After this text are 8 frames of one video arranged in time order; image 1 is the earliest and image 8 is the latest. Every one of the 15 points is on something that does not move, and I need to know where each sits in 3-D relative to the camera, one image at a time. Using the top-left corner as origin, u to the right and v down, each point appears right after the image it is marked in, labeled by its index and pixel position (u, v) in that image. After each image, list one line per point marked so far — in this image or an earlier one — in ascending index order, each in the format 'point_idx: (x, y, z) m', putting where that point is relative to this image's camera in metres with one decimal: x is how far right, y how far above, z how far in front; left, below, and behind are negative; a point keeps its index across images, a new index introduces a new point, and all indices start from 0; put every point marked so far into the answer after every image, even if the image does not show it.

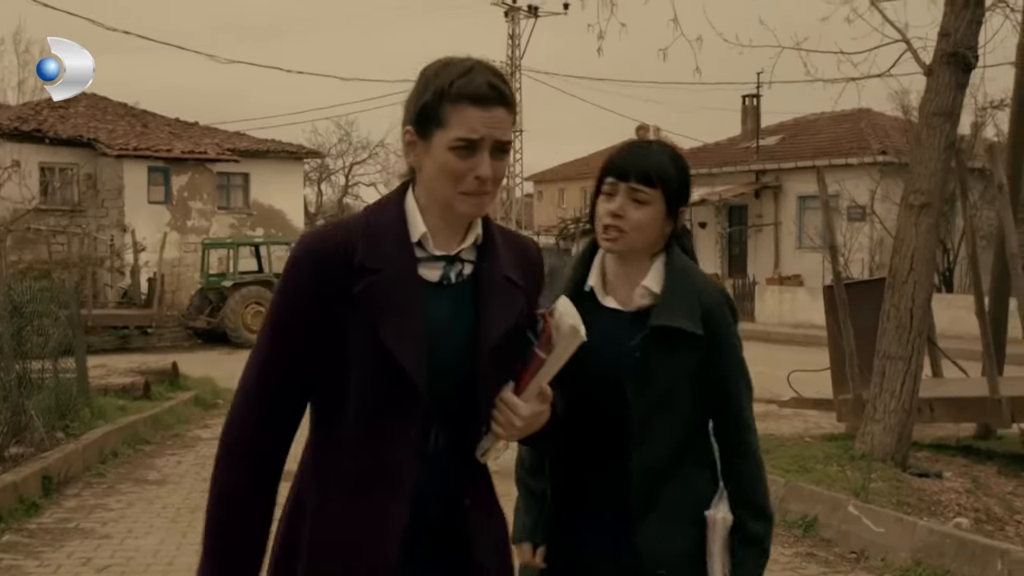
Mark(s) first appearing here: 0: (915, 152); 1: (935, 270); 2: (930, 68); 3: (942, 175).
0: (+2.9, +1.0, +7.5) m
1: (+3.1, +0.1, +7.7) m
2: (+3.0, +1.6, +7.5) m
3: (+3.1, +0.8, +7.5) m
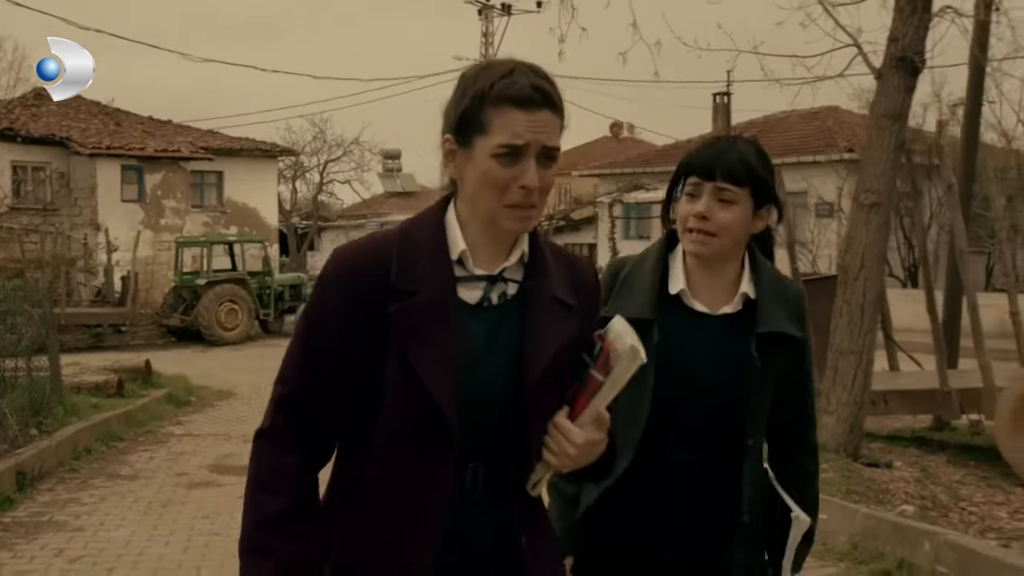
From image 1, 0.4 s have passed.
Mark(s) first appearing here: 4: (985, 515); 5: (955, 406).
0: (+2.6, +1.0, +7.8) m
1: (+2.8, +0.2, +7.9) m
2: (+2.7, +1.6, +7.7) m
3: (+2.8, +0.8, +7.7) m
4: (+3.3, -1.6, +7.2) m
5: (+3.7, -1.0, +8.8) m
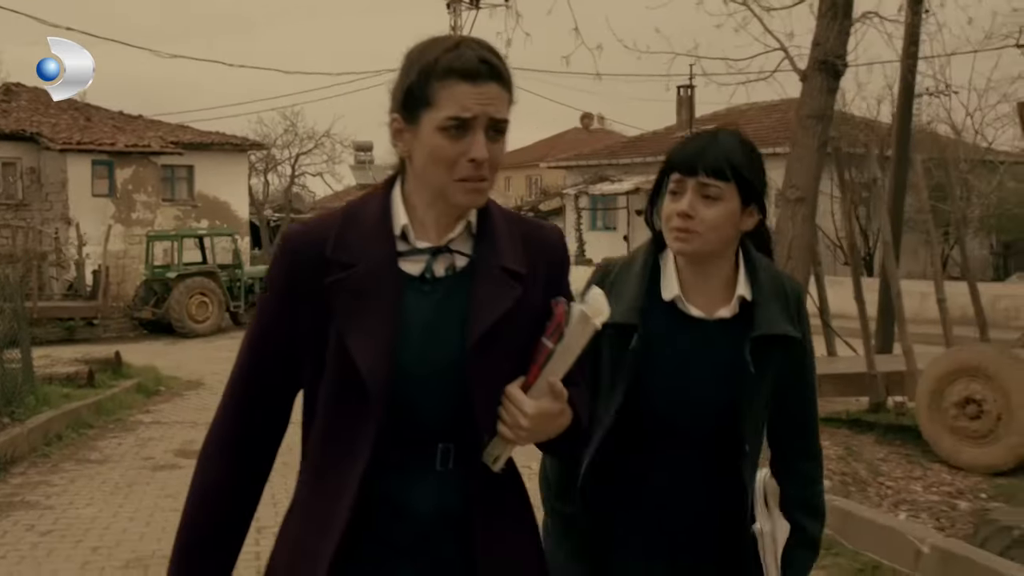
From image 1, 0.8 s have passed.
0: (+2.2, +1.1, +8.3) m
1: (+2.4, +0.2, +8.5) m
2: (+2.3, +1.7, +8.2) m
3: (+2.4, +0.9, +8.3) m
4: (+2.9, -1.5, +7.7) m
5: (+3.3, -0.9, +9.3) m
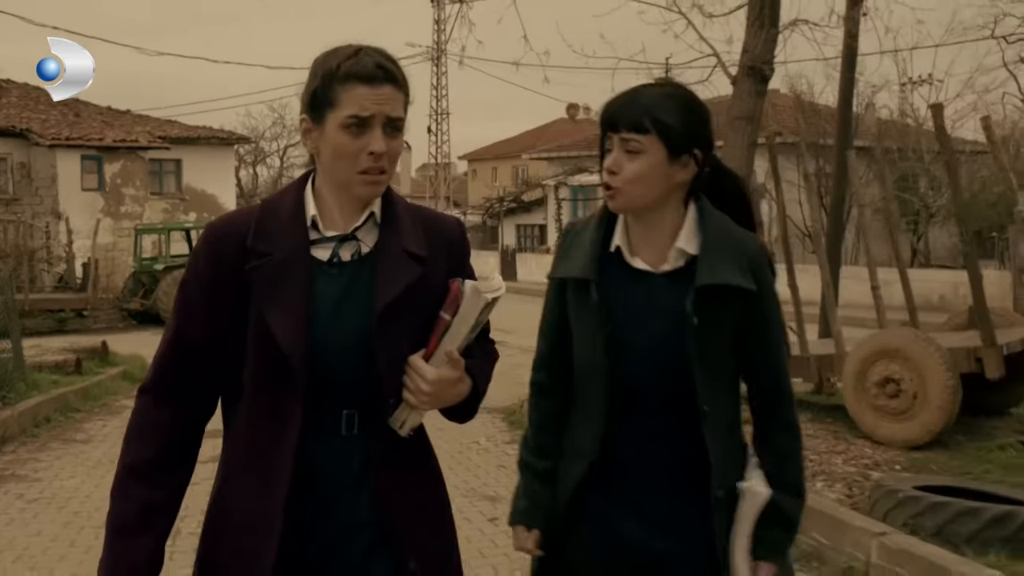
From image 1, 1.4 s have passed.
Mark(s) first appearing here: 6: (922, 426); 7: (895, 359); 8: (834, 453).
0: (+1.8, +1.2, +8.9) m
1: (+2.0, +0.3, +9.1) m
2: (+1.9, +1.8, +8.9) m
3: (+2.0, +1.0, +8.9) m
4: (+2.5, -1.4, +8.4) m
5: (+2.9, -0.8, +10.0) m
6: (+3.4, -1.1, +8.7) m
7: (+3.3, -0.6, +8.9) m
8: (+2.7, -1.4, +8.7) m
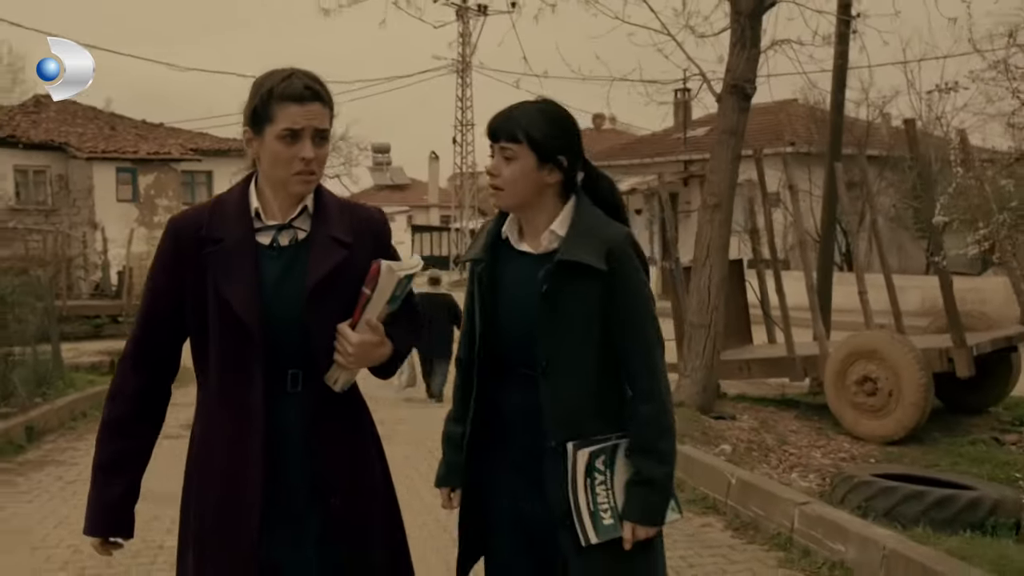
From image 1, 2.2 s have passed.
0: (+1.8, +1.1, +9.5) m
1: (+2.0, +0.3, +9.7) m
2: (+1.9, +1.7, +9.5) m
3: (+2.0, +1.0, +9.5) m
4: (+2.5, -1.4, +9.0) m
5: (+2.9, -0.8, +10.6) m
6: (+3.4, -1.2, +9.3) m
7: (+3.3, -0.6, +9.4) m
8: (+2.7, -1.4, +9.2) m
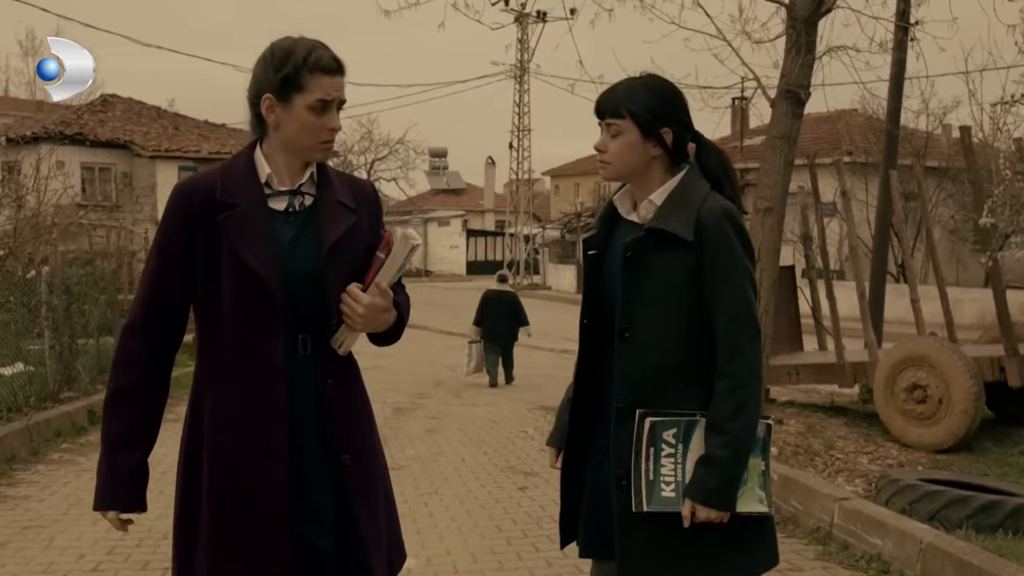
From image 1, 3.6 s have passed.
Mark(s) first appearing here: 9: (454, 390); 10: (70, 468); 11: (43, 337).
0: (+2.3, +1.1, +9.6) m
1: (+2.5, +0.3, +9.7) m
2: (+2.4, +1.7, +9.5) m
3: (+2.5, +0.9, +9.5) m
4: (+2.9, -1.5, +9.0) m
5: (+3.4, -0.9, +10.6) m
6: (+3.8, -1.2, +9.2) m
7: (+3.7, -0.7, +9.4) m
8: (+3.1, -1.5, +9.2) m
9: (-0.9, -1.6, +16.0) m
10: (-3.6, -1.5, +8.4) m
11: (-4.9, -0.5, +10.8) m
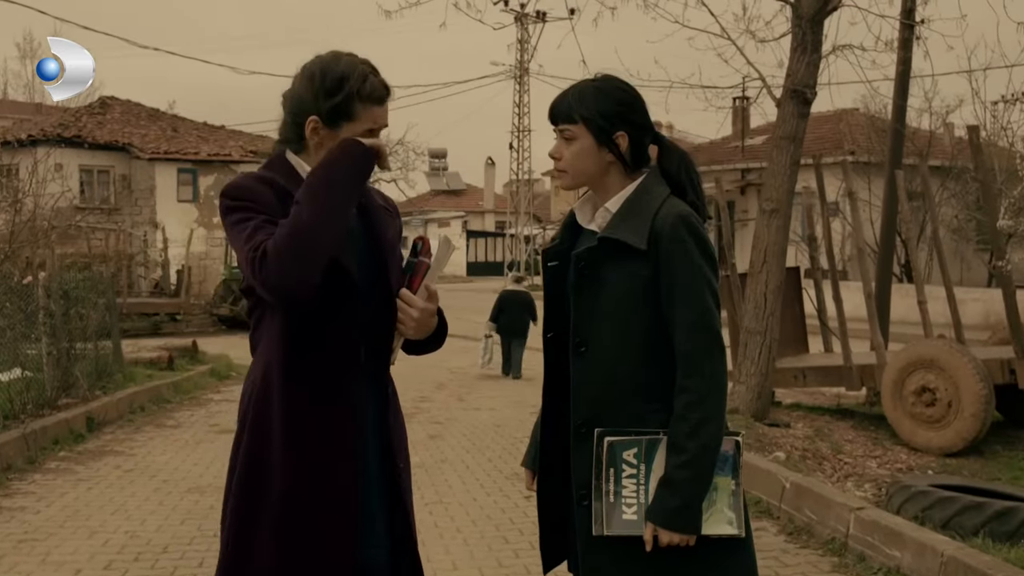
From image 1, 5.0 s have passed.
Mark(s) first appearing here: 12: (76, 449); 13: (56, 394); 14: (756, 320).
0: (+2.3, +1.1, +9.5) m
1: (+2.5, +0.2, +9.6) m
2: (+2.4, +1.7, +9.4) m
3: (+2.5, +0.9, +9.4) m
4: (+2.9, -1.5, +8.8) m
5: (+3.5, -0.9, +10.4) m
6: (+3.9, -1.3, +9.1) m
7: (+3.7, -0.7, +9.3) m
8: (+3.1, -1.5, +9.1) m
9: (-0.8, -1.6, +15.9) m
10: (-3.5, -1.5, +8.3) m
11: (-4.8, -0.6, +10.7) m
12: (-4.1, -1.5, +9.9) m
13: (-4.8, -1.1, +10.9) m
14: (+2.3, -0.3, +9.8) m
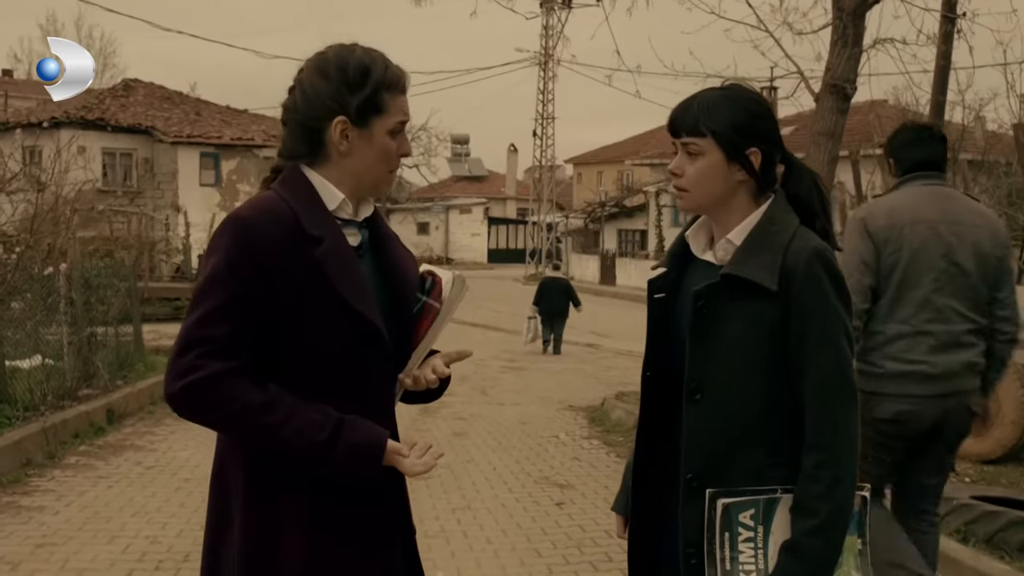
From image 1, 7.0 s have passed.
0: (+2.6, +1.1, +9.2) m
1: (+2.8, +0.2, +9.4) m
2: (+2.7, +1.7, +9.2) m
3: (+2.7, +0.9, +9.2) m
4: (+3.1, -1.5, +8.6) m
5: (+3.7, -0.9, +10.2) m
6: (+4.1, -1.3, +8.8) m
7: (+4.0, -0.7, +9.0) m
8: (+3.3, -1.5, +8.8) m
9: (-0.5, -1.5, +15.7) m
10: (-3.3, -1.4, +8.2) m
11: (-4.6, -0.4, +10.6) m
12: (-3.9, -1.4, +9.8) m
13: (-4.5, -1.0, +10.8) m
14: (+2.5, -0.3, +9.5) m
